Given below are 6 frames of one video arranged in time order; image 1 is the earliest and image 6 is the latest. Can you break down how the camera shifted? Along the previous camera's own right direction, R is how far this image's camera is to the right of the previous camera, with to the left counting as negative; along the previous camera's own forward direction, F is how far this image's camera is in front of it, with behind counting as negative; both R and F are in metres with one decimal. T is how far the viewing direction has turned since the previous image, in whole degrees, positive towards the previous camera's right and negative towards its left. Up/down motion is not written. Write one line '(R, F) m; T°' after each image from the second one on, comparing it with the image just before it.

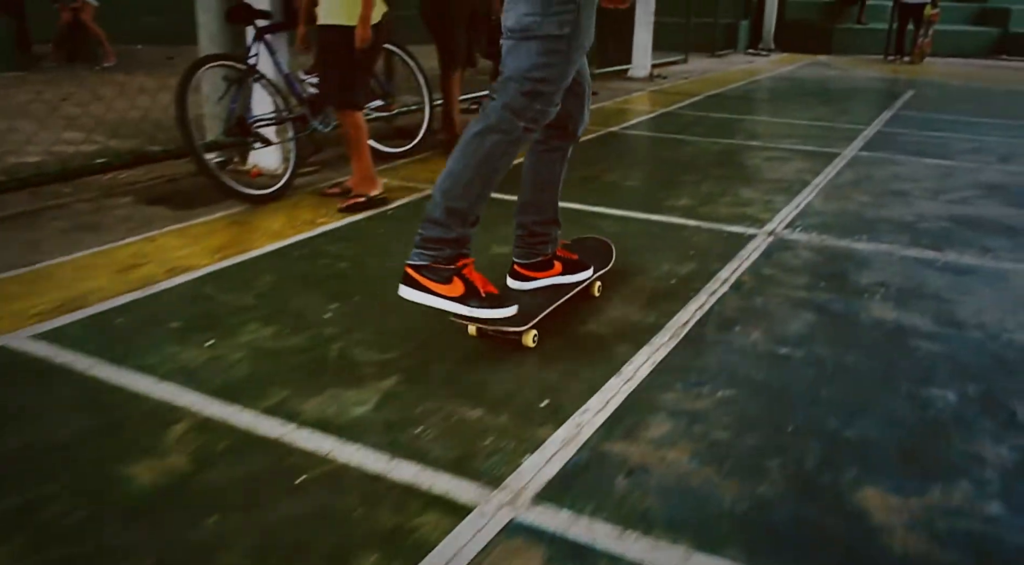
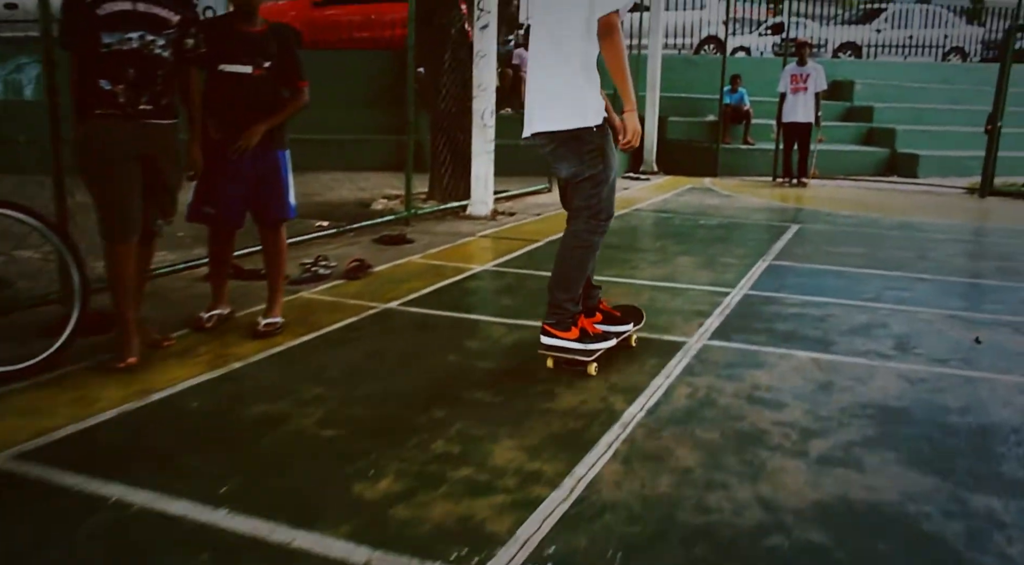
(+1.0, +1.8) m; +5°
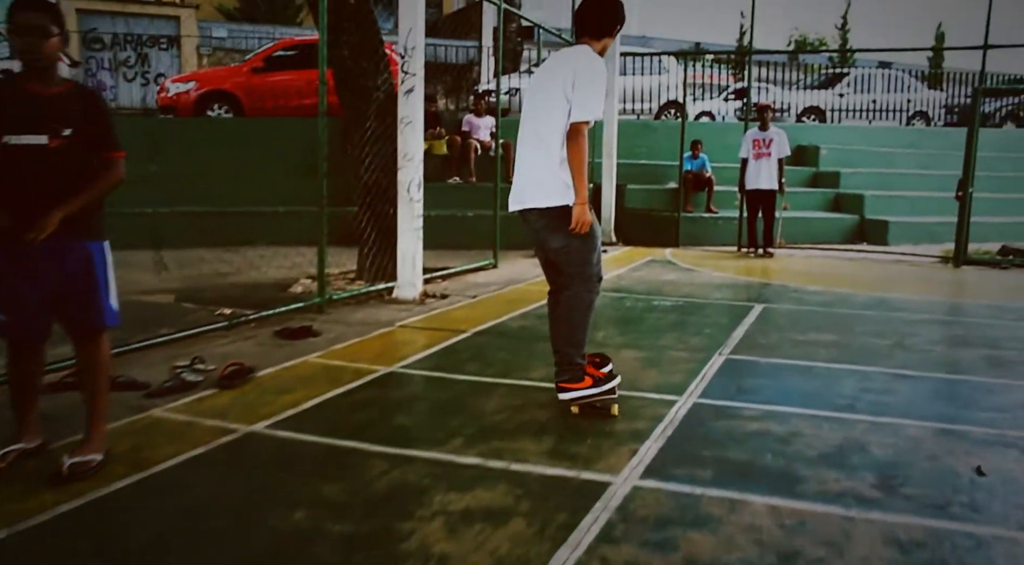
(+0.4, +0.9) m; +2°
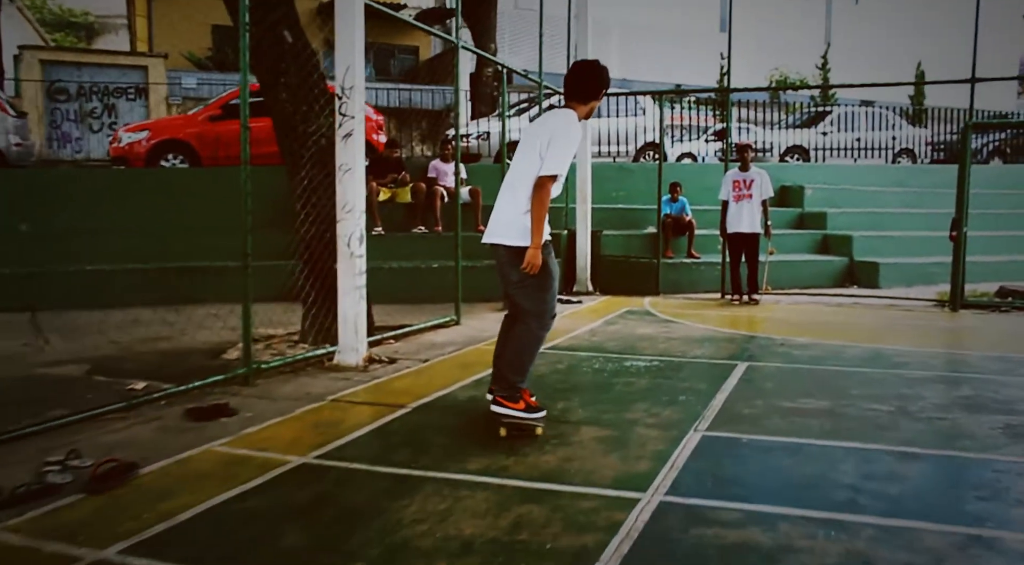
(+0.3, +0.8) m; +1°
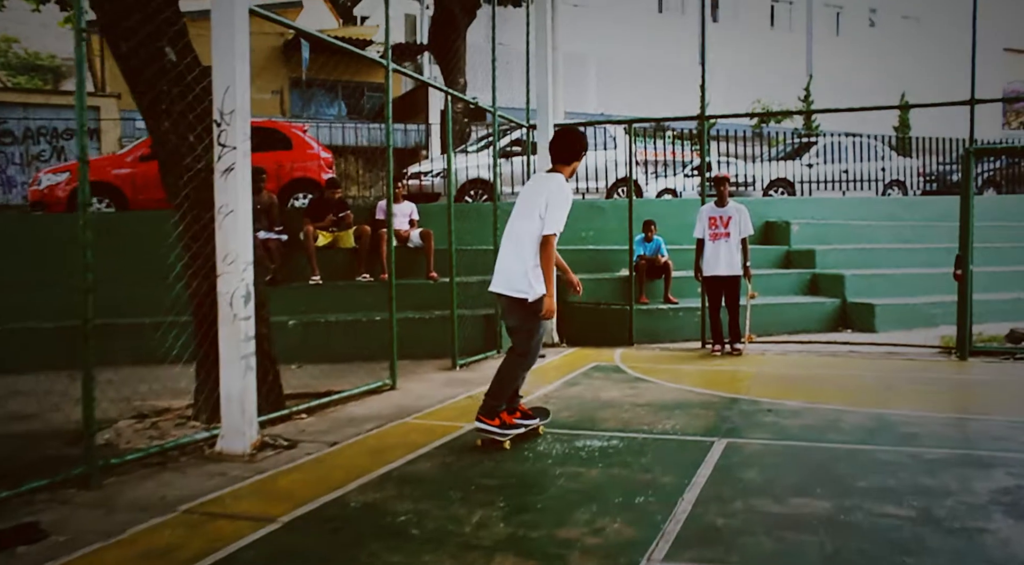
(+0.4, +1.3) m; +1°
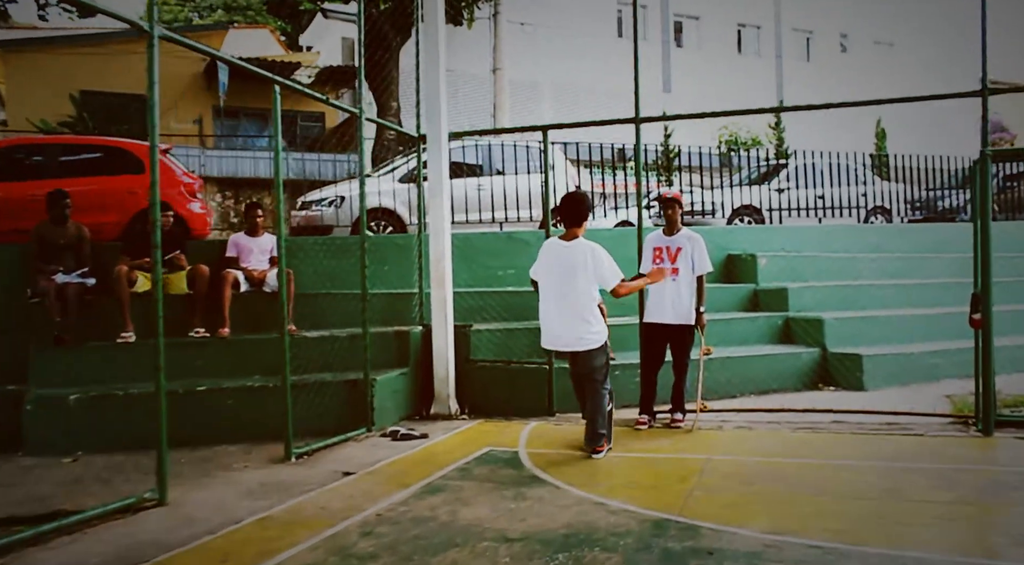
(+0.9, +2.6) m; +1°
